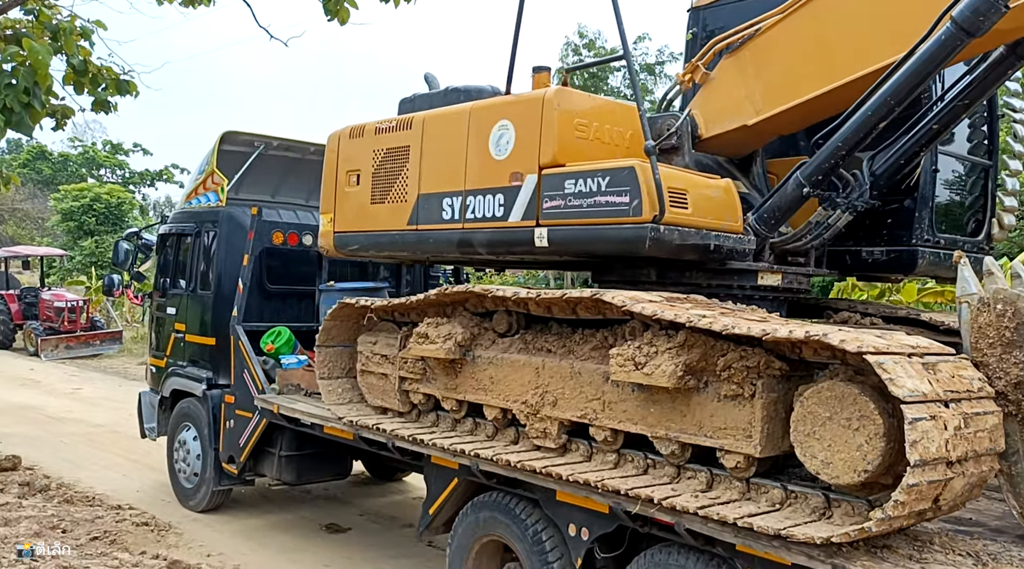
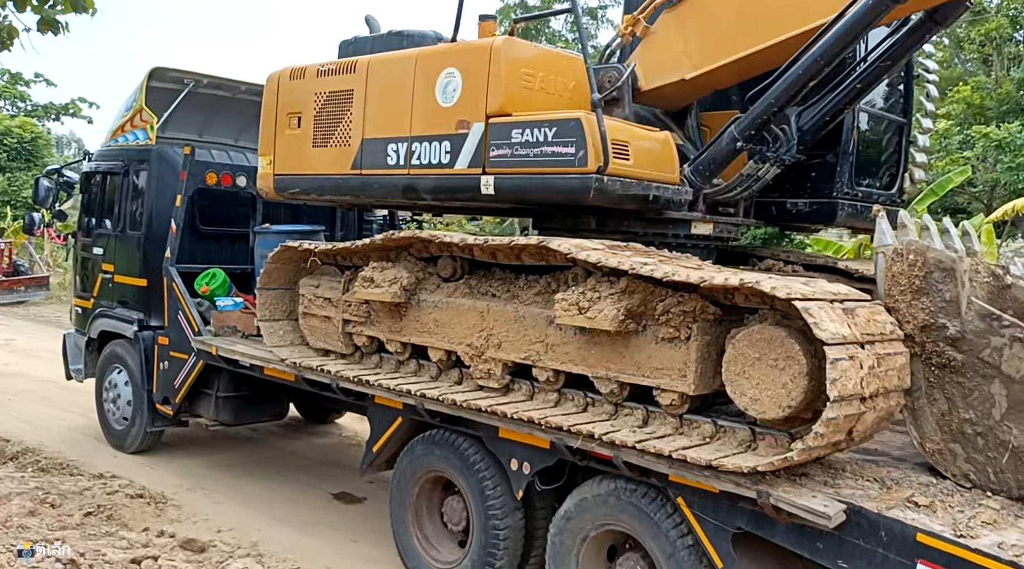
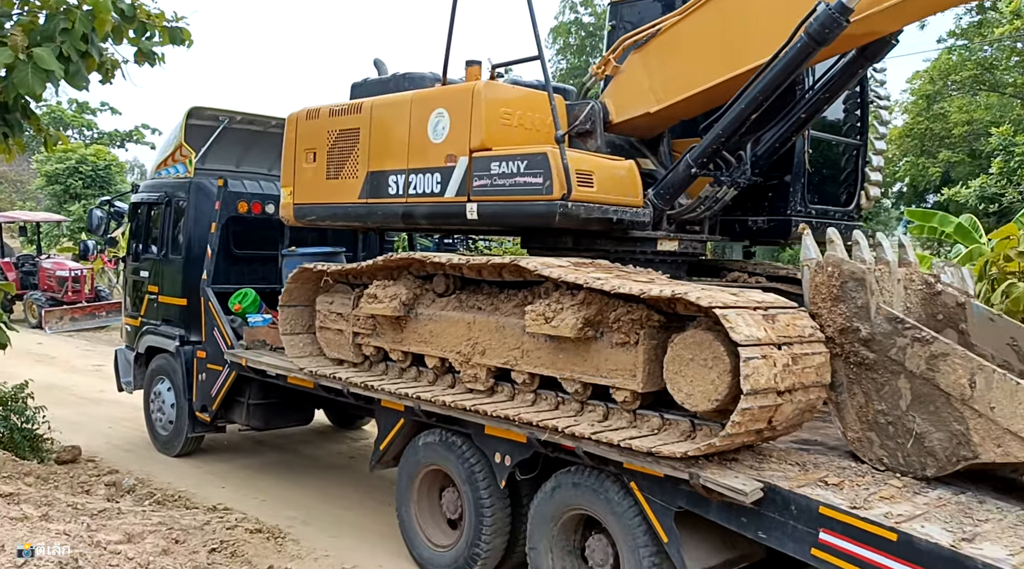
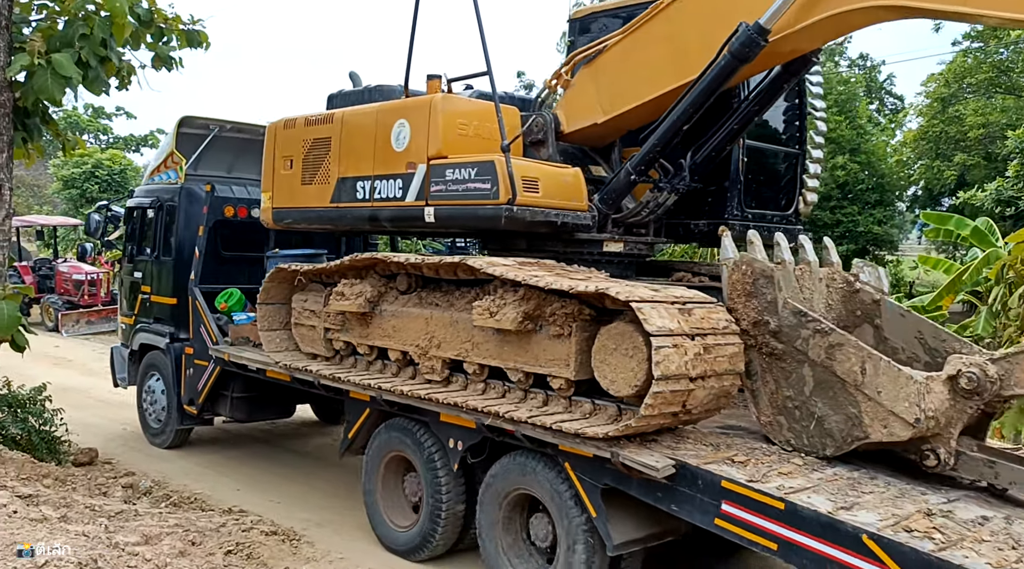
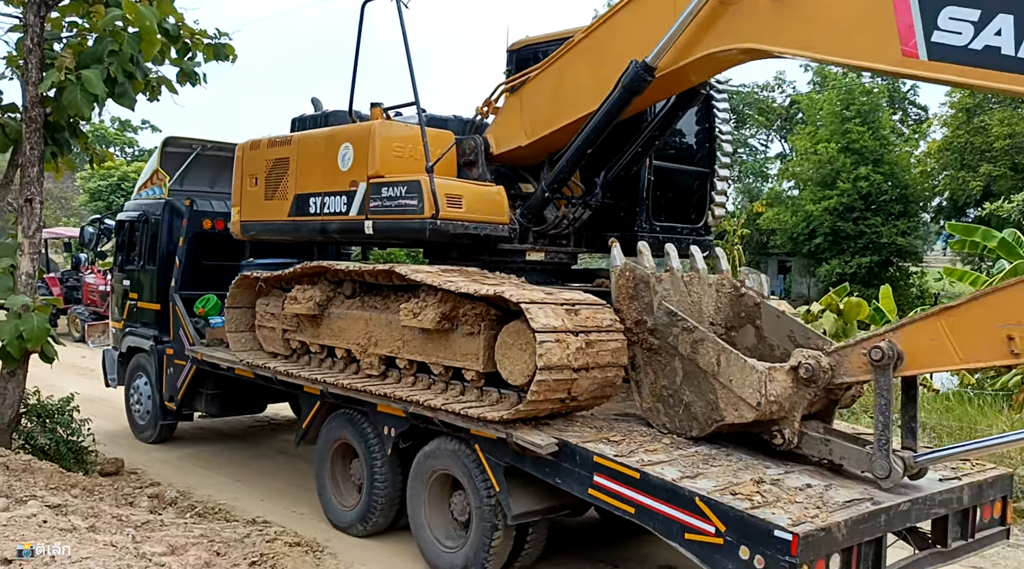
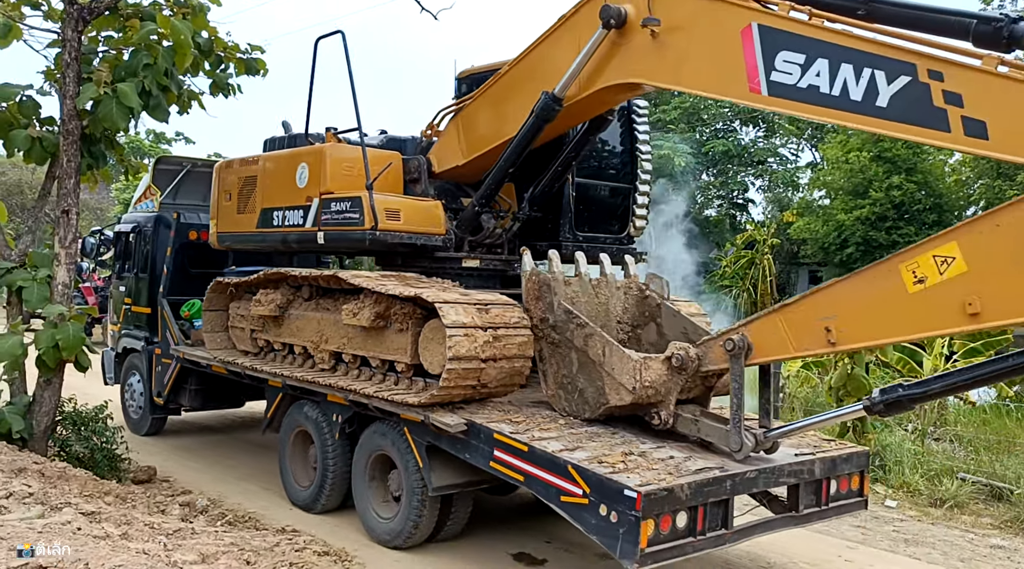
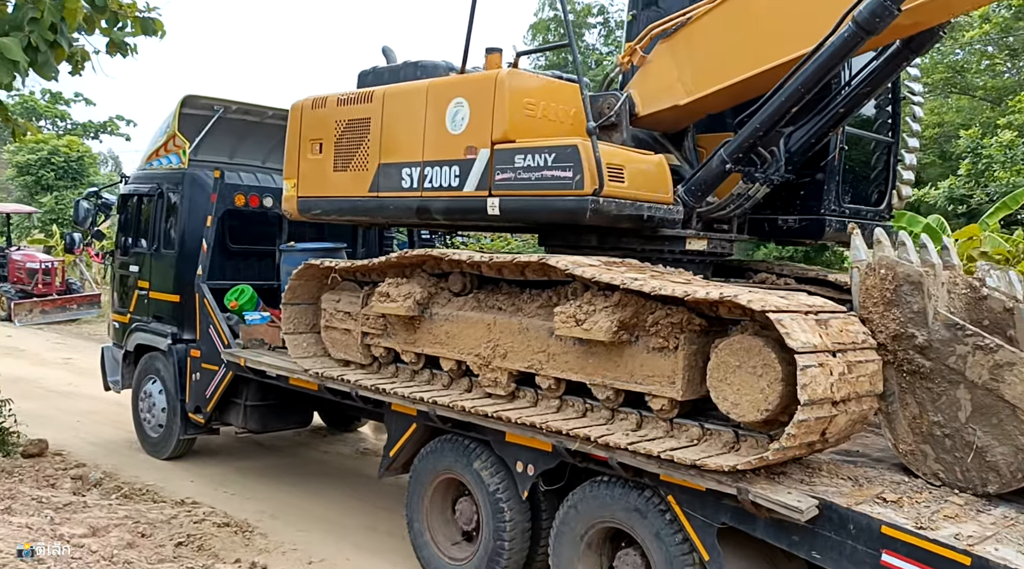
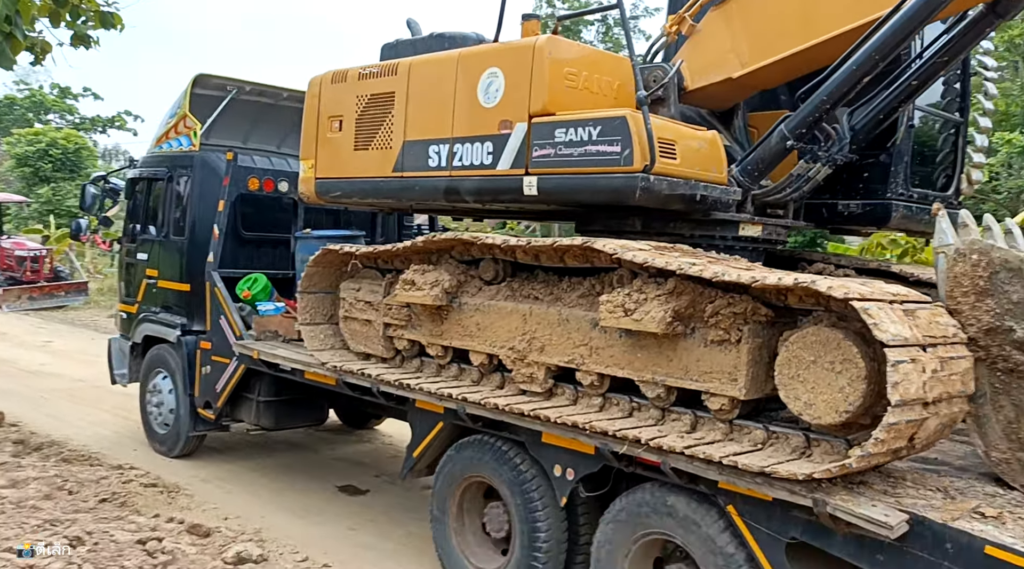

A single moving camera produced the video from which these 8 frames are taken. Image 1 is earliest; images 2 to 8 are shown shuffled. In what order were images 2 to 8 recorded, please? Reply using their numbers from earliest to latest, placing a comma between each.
8, 2, 7, 3, 4, 5, 6
